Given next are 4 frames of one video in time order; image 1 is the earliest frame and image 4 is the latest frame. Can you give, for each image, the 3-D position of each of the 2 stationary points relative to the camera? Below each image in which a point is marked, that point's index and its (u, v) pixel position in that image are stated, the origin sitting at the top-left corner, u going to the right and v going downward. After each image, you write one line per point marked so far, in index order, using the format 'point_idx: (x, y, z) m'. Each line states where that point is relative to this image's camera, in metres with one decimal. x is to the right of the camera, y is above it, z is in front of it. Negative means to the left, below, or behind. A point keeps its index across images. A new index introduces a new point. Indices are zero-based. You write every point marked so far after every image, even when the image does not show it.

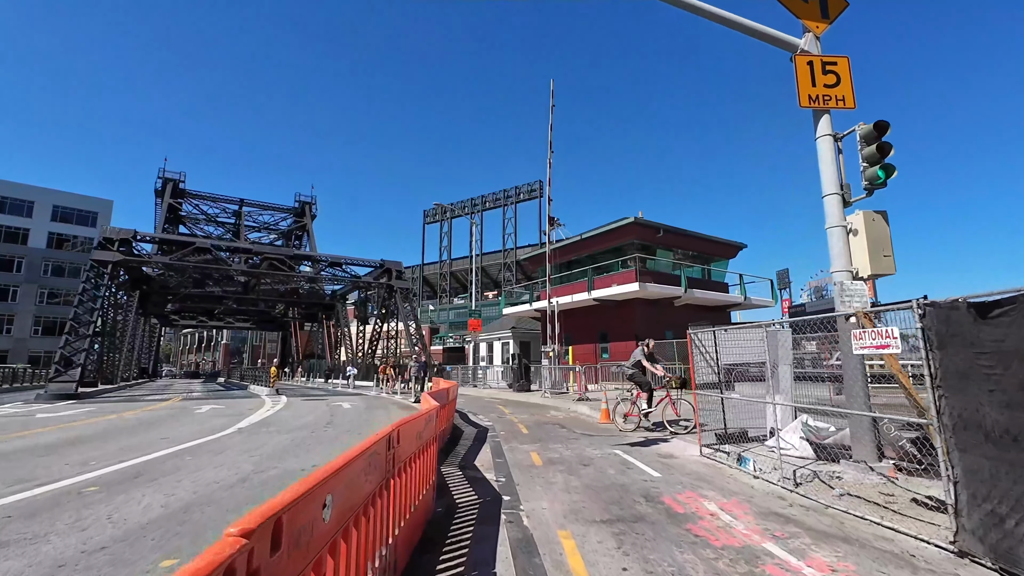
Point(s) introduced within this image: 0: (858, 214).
0: (+4.7, +1.0, +6.5) m
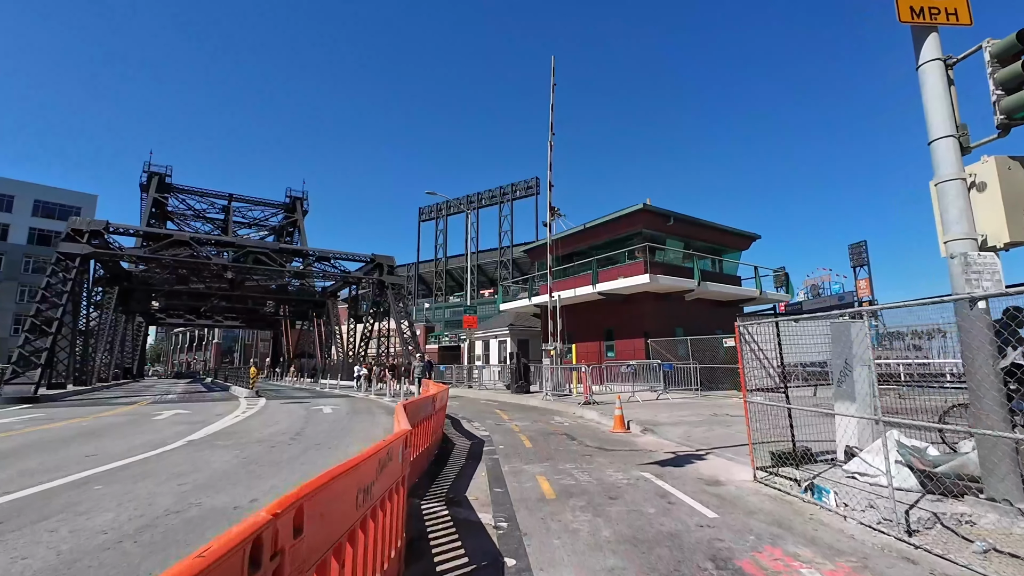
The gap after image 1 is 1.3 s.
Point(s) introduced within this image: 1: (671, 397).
0: (+4.8, +1.3, +4.8) m
1: (+5.5, -3.7, +16.3) m
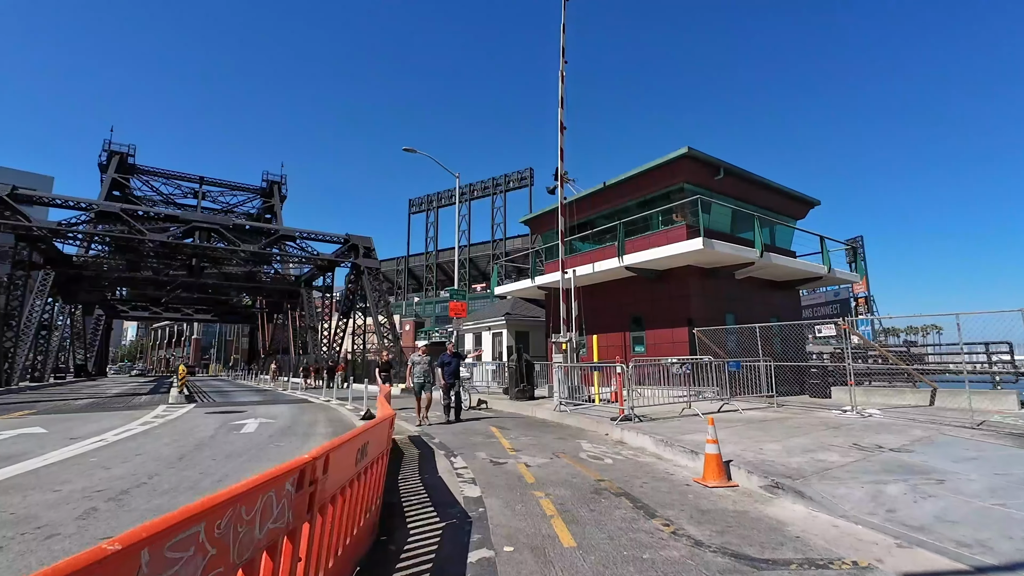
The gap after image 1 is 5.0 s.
0: (+5.0, +2.0, 0.0) m
1: (+5.5, -2.9, +11.4) m
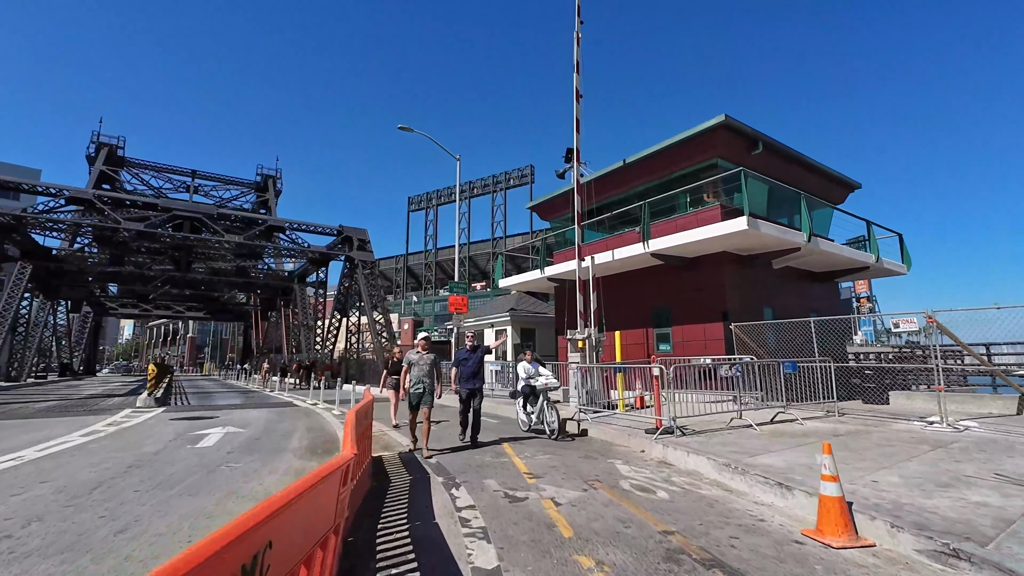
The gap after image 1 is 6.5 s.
0: (+5.3, +2.3, -1.9) m
1: (+5.7, -2.6, +9.5) m
